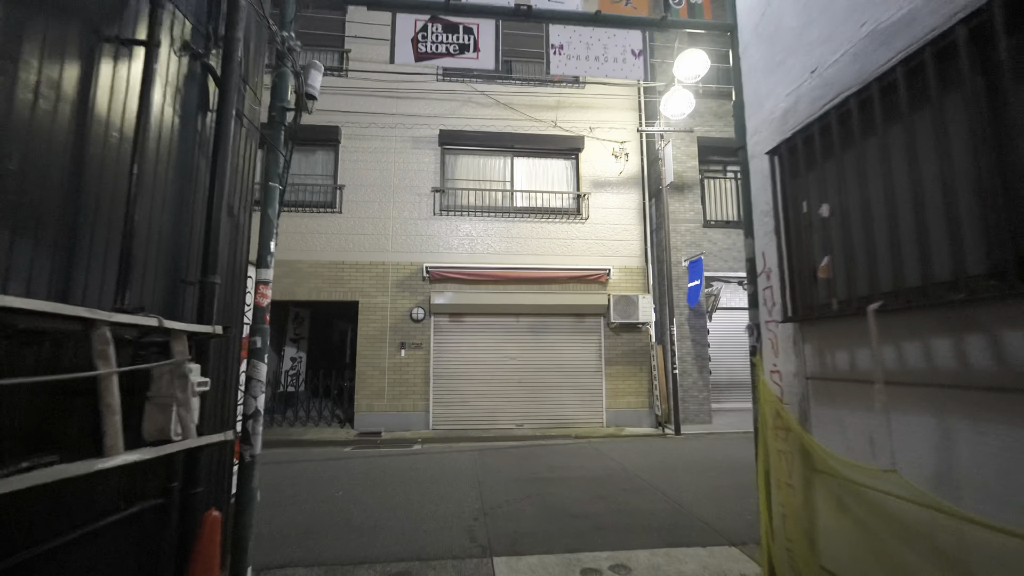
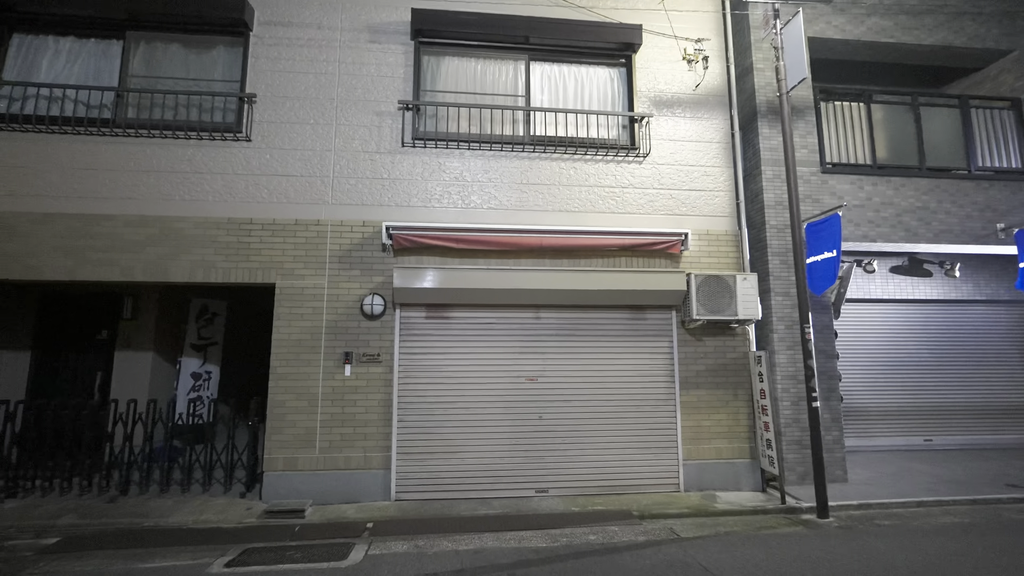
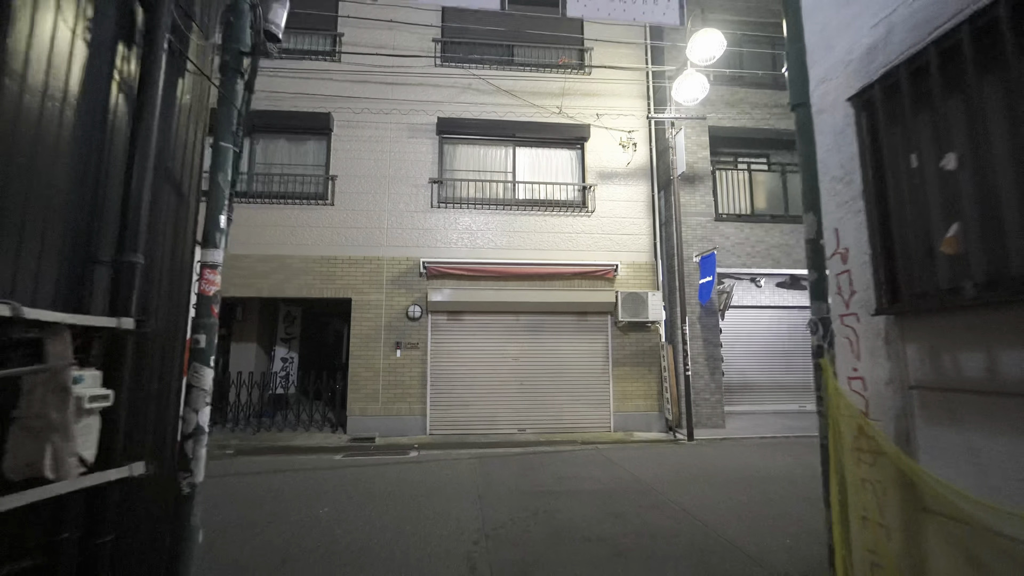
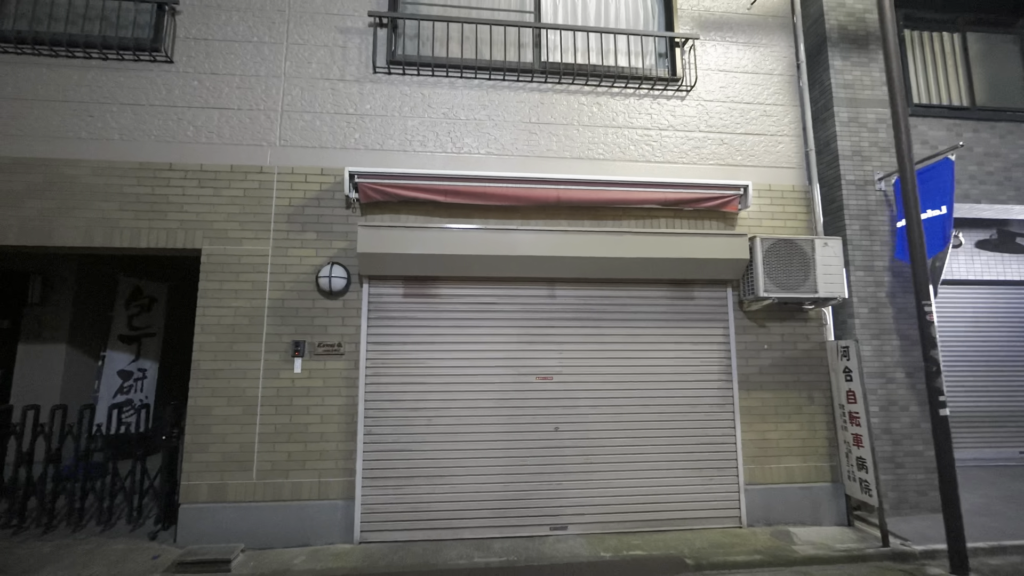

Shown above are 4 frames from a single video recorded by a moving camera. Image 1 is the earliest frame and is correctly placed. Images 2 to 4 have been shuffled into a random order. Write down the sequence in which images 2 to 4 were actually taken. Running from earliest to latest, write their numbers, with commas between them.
3, 2, 4
